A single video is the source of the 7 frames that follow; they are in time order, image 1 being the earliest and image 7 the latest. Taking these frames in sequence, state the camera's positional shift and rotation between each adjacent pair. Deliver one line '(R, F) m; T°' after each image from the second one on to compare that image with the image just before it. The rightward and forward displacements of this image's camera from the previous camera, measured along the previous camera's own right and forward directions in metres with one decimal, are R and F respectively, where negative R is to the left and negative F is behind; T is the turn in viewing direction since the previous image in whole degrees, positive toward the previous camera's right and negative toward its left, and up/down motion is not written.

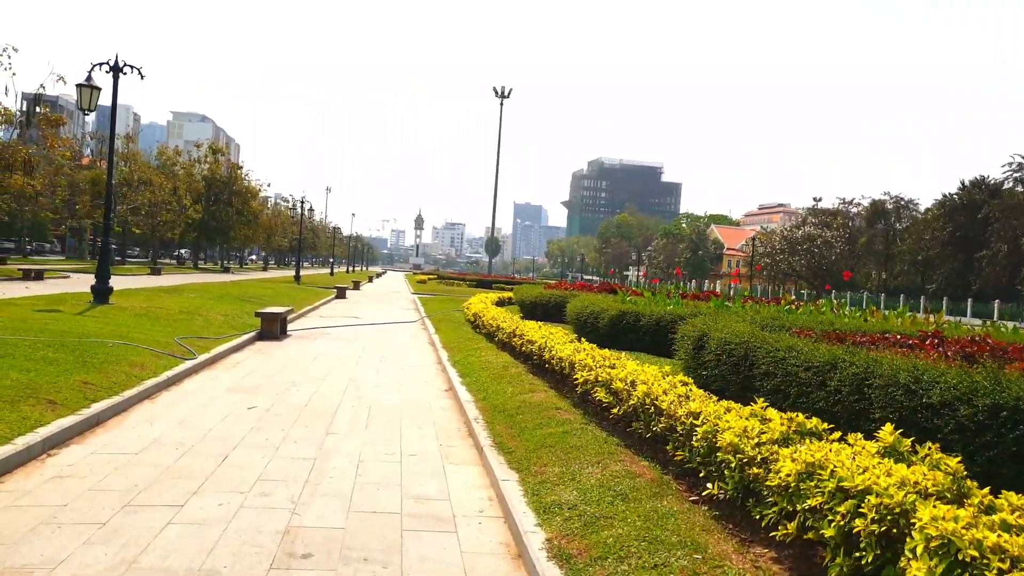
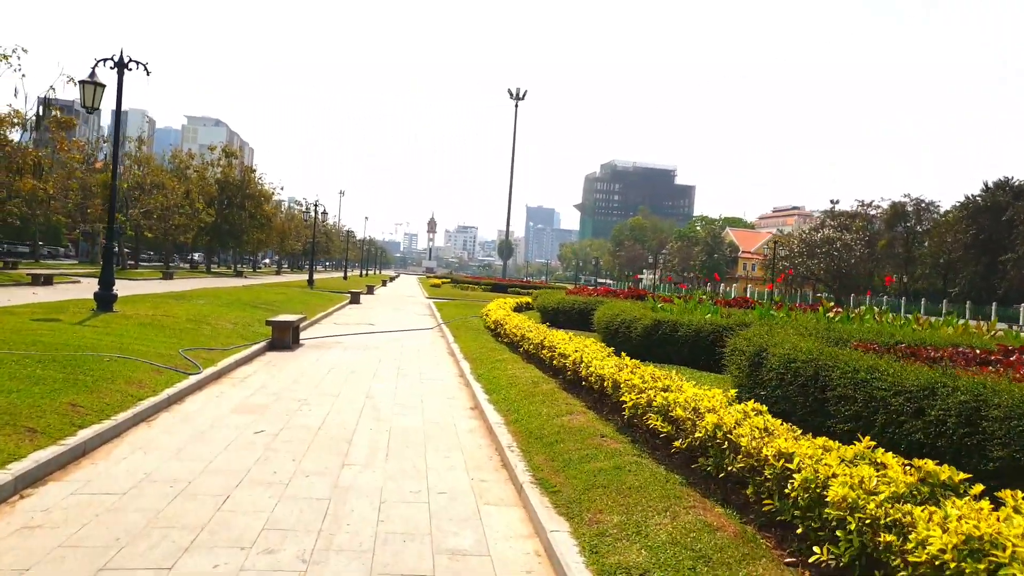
(-0.2, +0.8) m; -1°
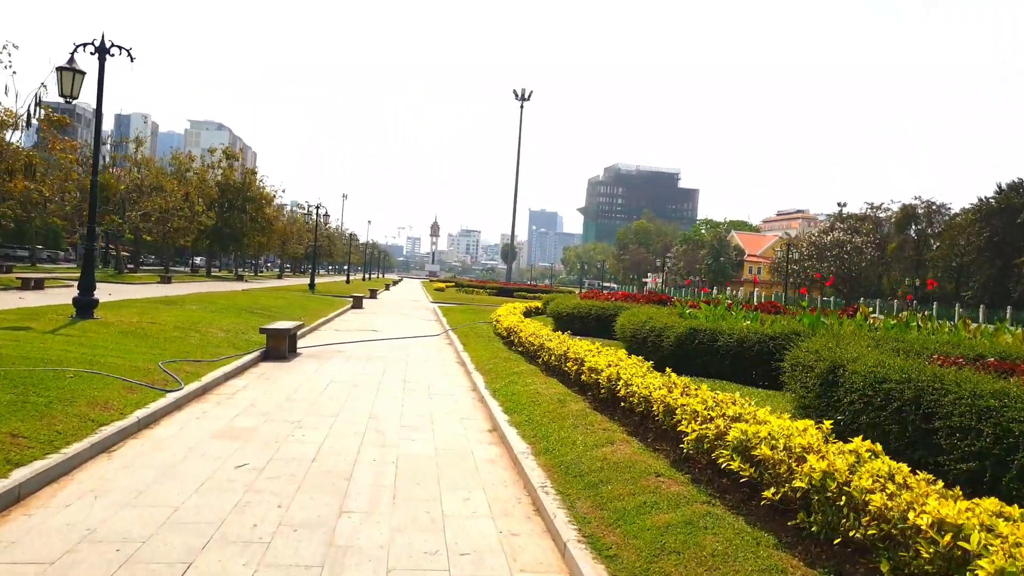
(-0.2, +1.1) m; 0°
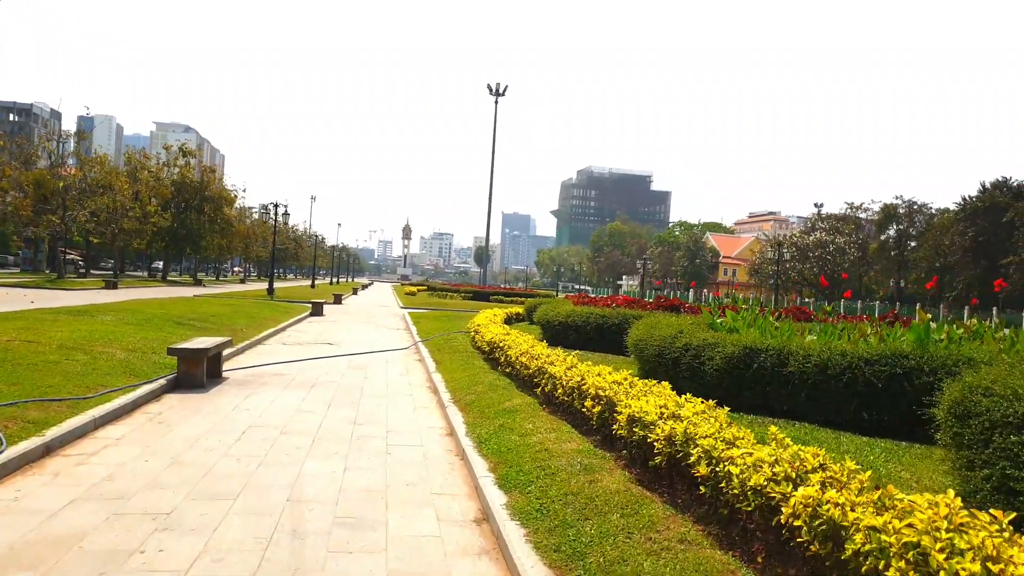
(-0.2, +2.8) m; +2°
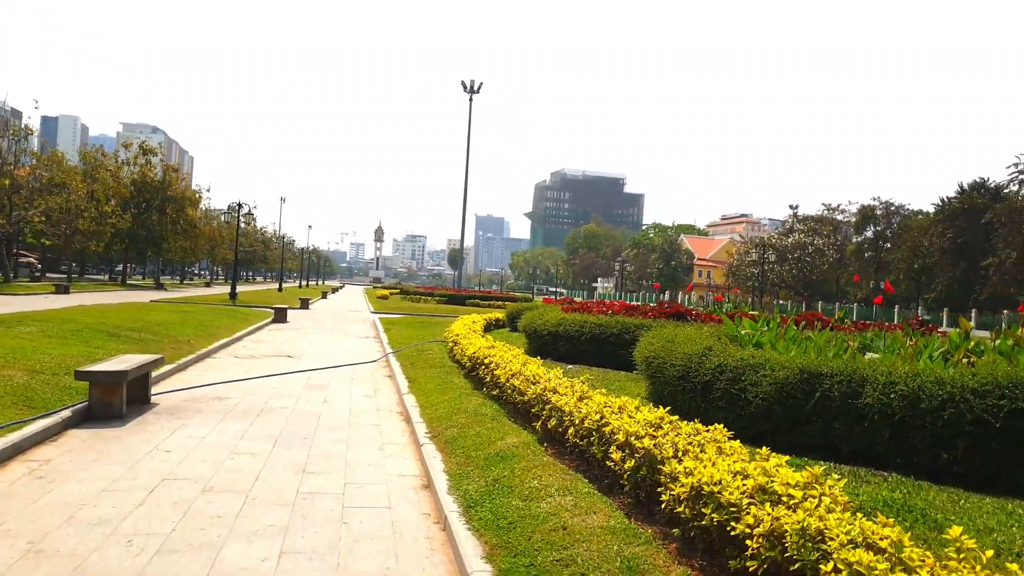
(-0.1, +1.7) m; +2°
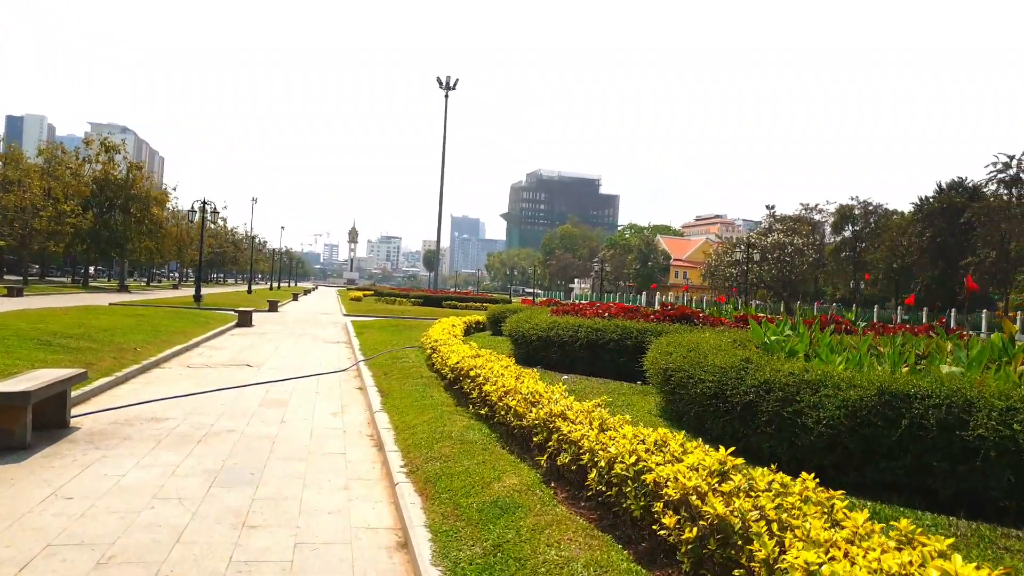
(-0.1, +1.3) m; +2°
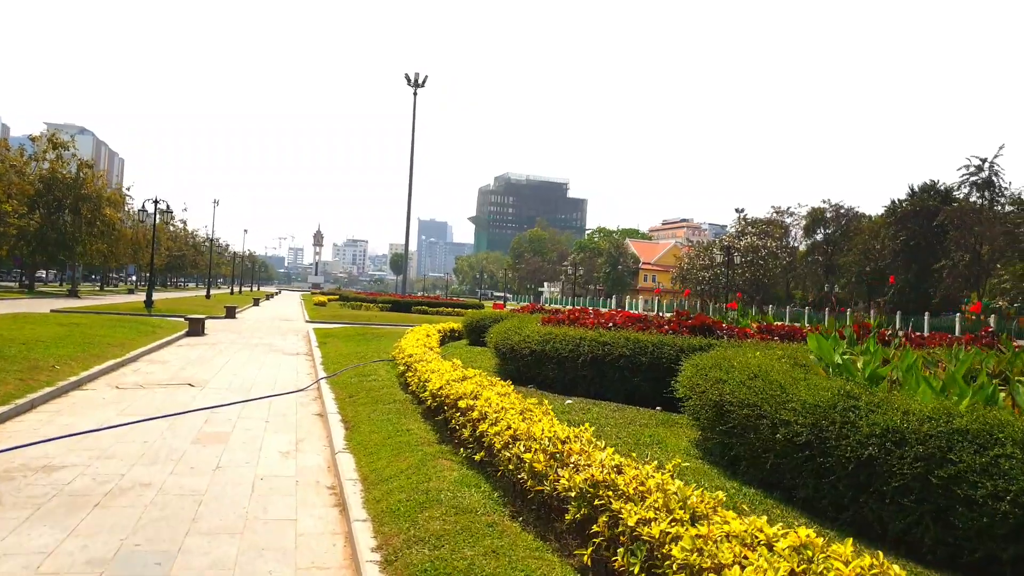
(-0.3, +1.7) m; +2°
